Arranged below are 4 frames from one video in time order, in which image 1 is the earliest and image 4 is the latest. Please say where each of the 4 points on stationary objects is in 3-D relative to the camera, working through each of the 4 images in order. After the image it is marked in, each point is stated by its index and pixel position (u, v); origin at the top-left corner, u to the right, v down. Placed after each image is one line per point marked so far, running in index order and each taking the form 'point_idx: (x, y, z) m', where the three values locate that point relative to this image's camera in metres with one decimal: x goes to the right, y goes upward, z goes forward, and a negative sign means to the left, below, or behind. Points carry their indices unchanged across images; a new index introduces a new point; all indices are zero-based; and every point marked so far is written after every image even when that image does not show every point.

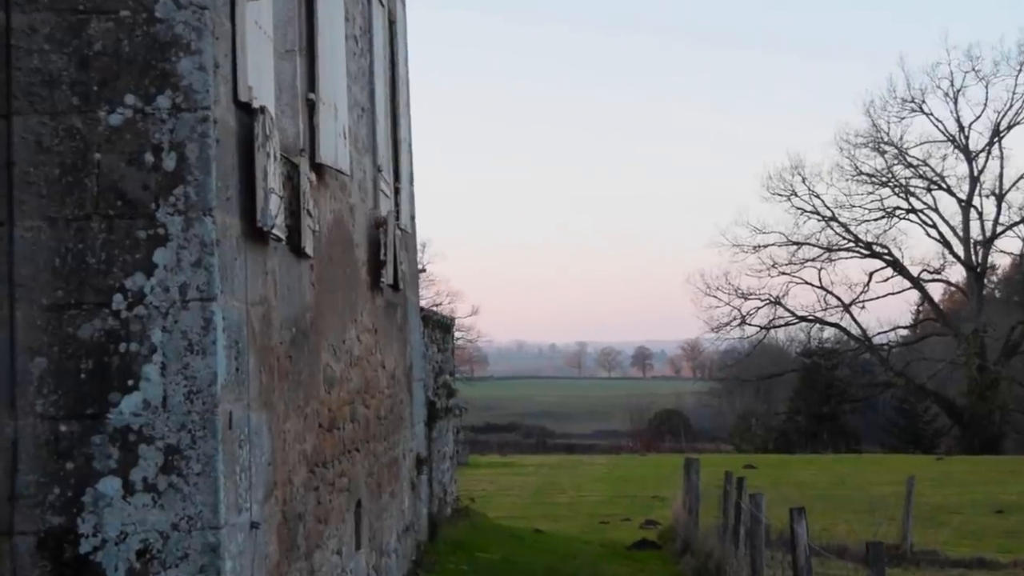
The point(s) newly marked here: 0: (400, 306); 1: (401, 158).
0: (-0.8, -0.1, +10.5) m
1: (-0.8, +0.9, +10.7) m
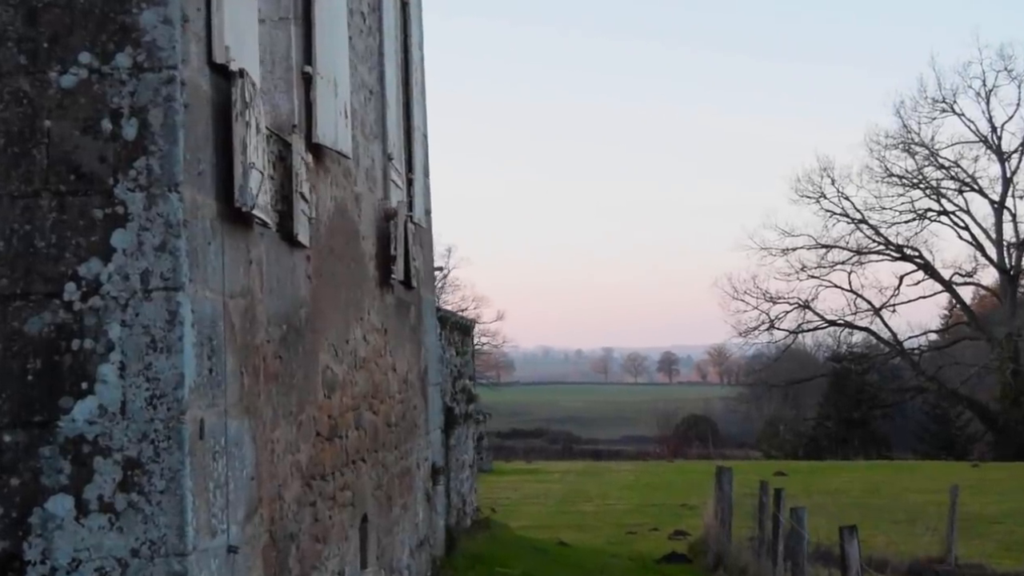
0: (-0.7, -0.1, +9.8) m
1: (-0.7, +1.0, +10.1) m
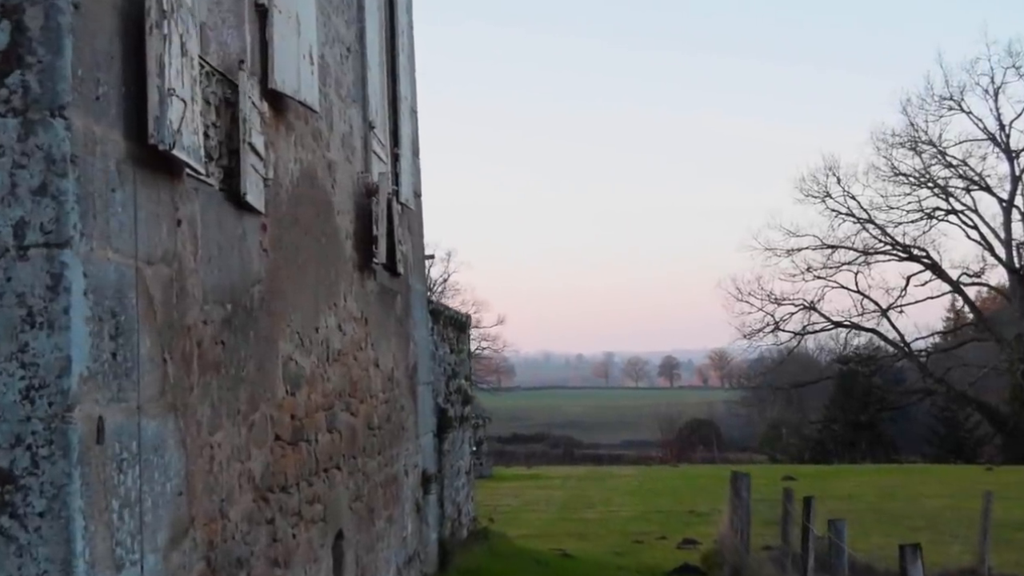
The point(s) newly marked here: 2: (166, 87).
0: (-0.7, 0.0, +8.8) m
1: (-0.7, +1.0, +9.1) m
2: (-0.9, +0.5, +3.6) m
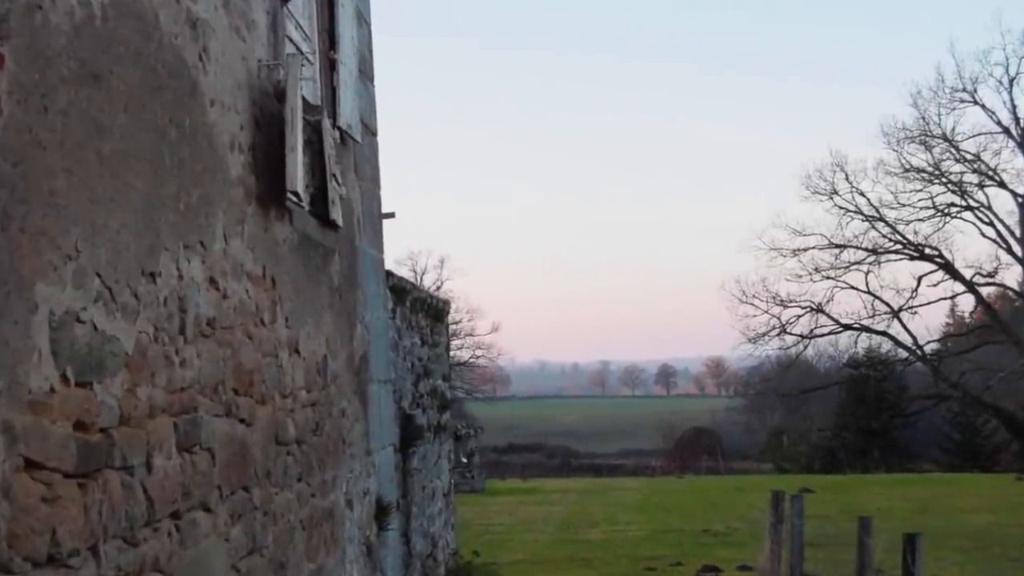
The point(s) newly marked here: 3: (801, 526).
0: (-0.8, +0.1, +6.4) m
1: (-0.8, +1.2, +6.6) m
2: (-0.9, +0.7, +1.1) m
3: (+1.9, -1.6, +10.1) m
